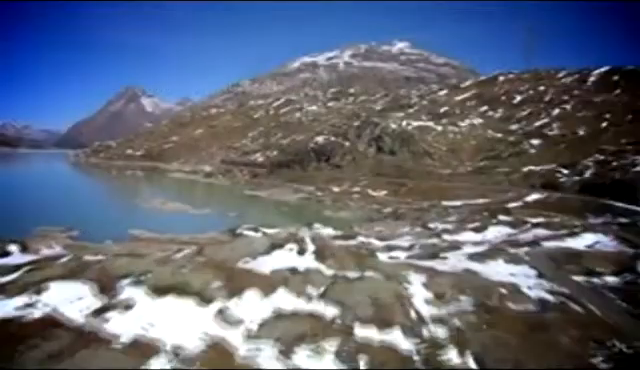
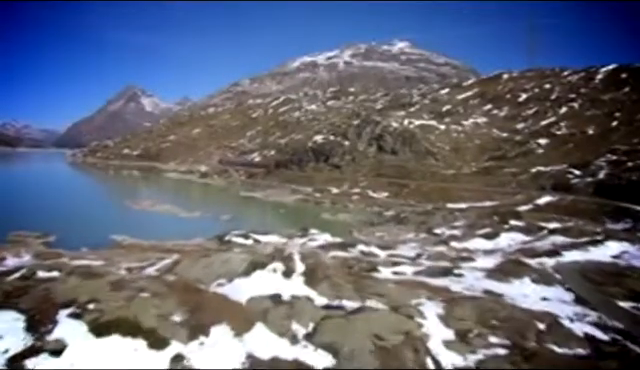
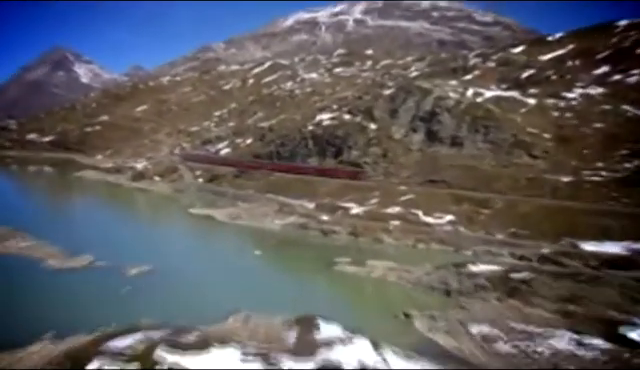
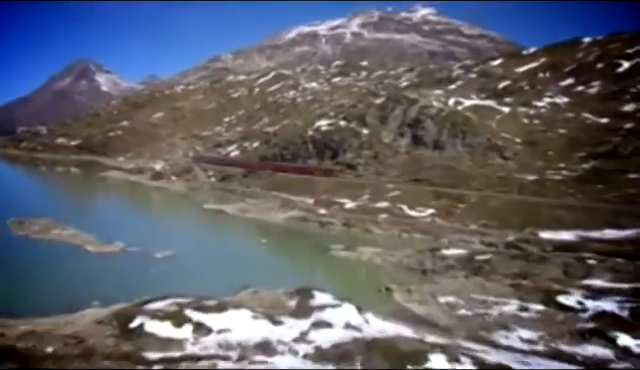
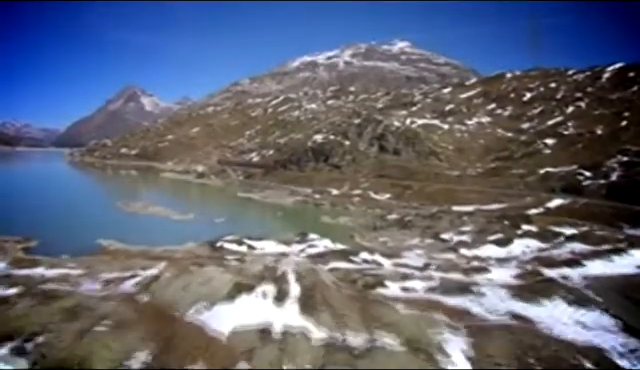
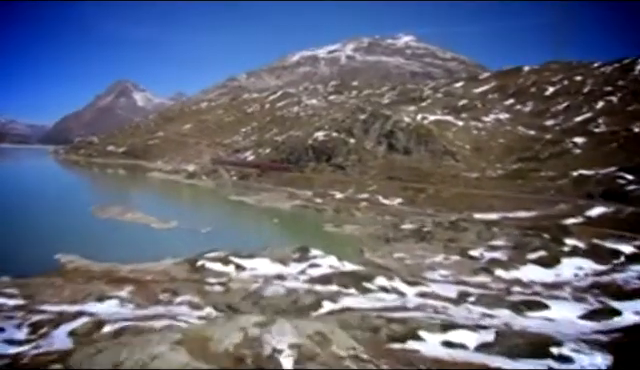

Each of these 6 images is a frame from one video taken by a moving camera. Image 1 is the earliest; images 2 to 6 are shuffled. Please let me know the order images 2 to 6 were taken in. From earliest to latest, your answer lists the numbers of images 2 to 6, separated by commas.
2, 5, 6, 4, 3
